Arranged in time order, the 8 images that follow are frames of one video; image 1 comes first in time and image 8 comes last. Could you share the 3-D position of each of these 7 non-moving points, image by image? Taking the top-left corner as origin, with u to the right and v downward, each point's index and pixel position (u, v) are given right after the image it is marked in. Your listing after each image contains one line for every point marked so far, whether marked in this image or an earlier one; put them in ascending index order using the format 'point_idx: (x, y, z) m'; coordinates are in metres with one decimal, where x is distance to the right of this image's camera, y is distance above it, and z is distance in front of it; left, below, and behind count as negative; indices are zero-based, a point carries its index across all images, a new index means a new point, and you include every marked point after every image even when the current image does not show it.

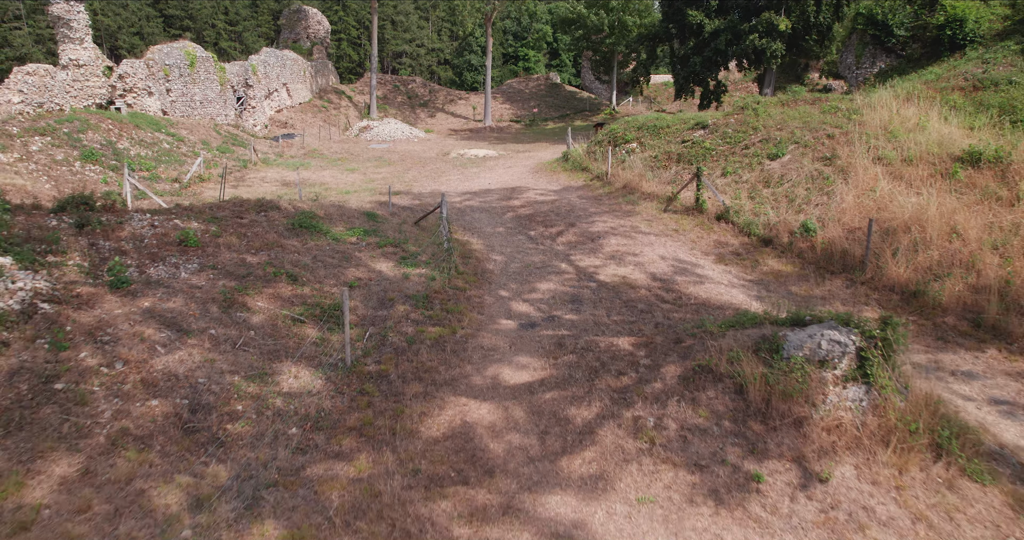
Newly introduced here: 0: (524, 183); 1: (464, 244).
0: (+0.5, +3.9, +18.3) m
1: (-1.5, +0.8, +12.4) m
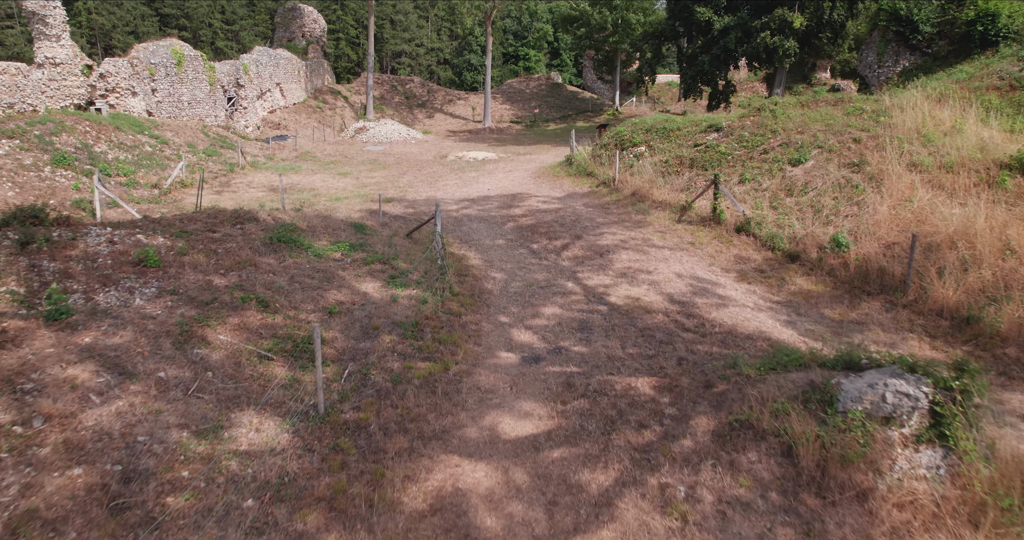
0: (+0.6, +3.4, +17.3) m
1: (-1.4, +0.3, +11.3) m
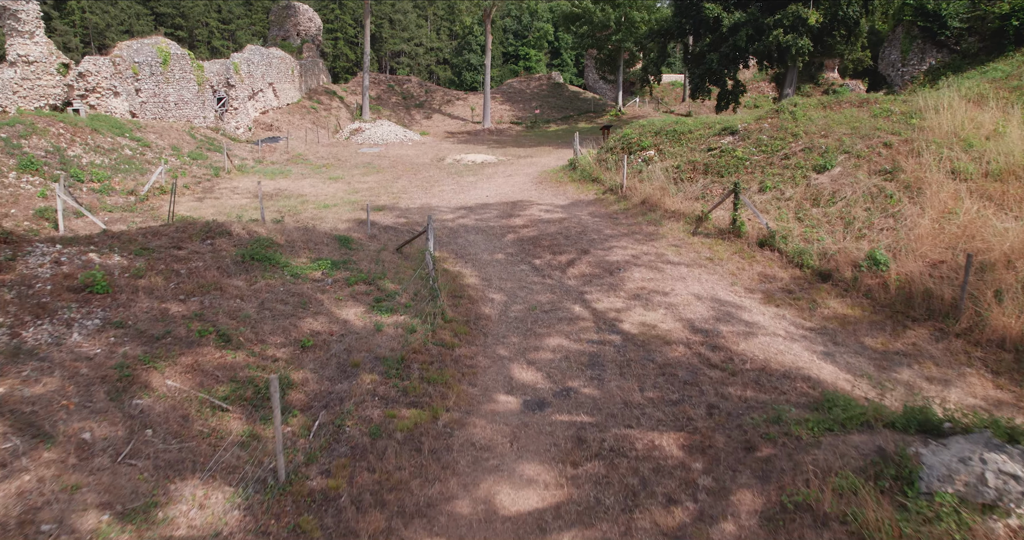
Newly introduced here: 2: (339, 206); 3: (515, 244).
0: (+0.6, +2.9, +16.2) m
1: (-1.4, -0.2, +10.2) m
2: (-6.8, +2.5, +16.2) m
3: (+0.1, +0.8, +12.1) m
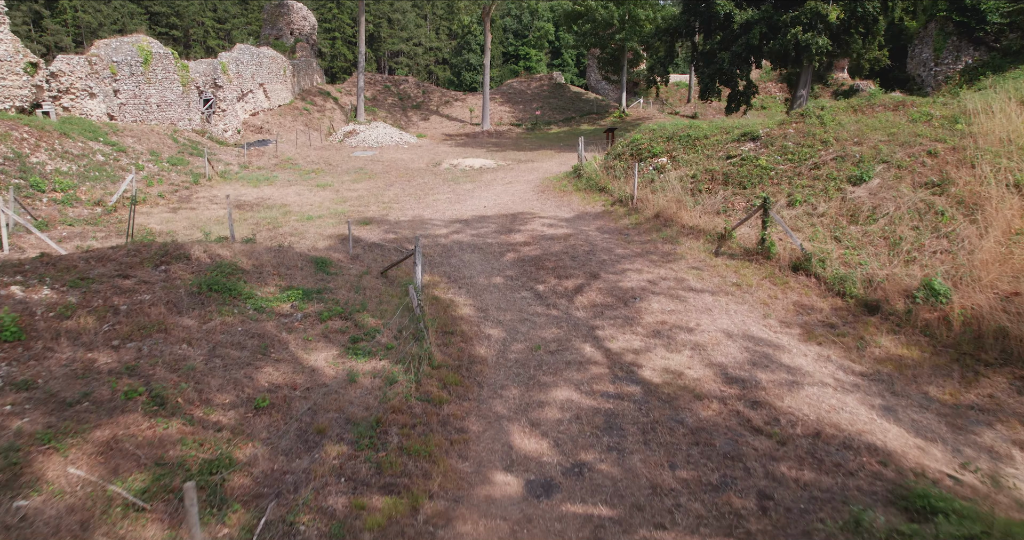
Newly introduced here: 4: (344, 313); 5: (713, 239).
0: (+0.6, +2.3, +14.8) m
1: (-1.4, -0.9, +8.9) m
2: (-6.8, +1.8, +14.9) m
3: (+0.1, +0.1, +10.8) m
4: (-3.4, -0.8, +8.3) m
5: (+5.4, +0.8, +11.1) m
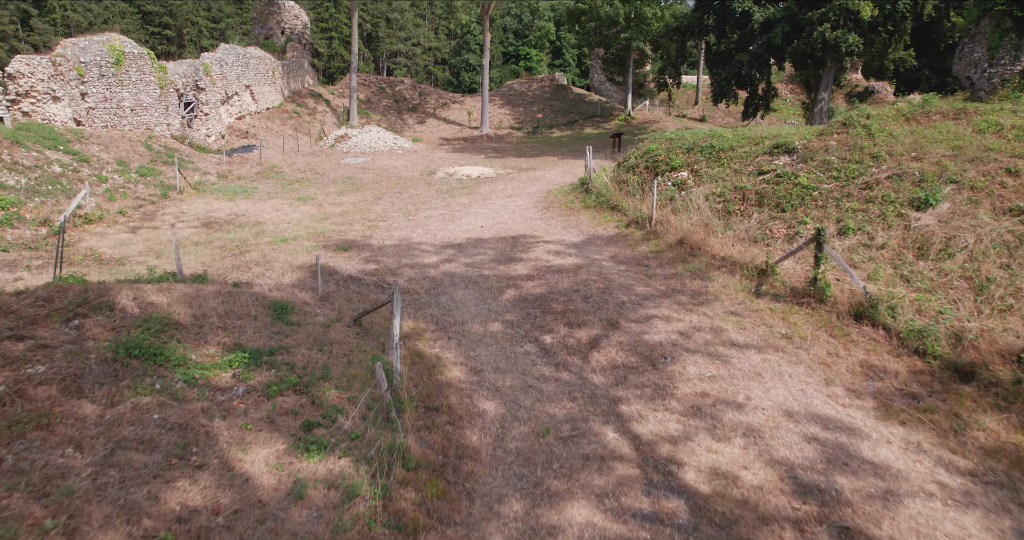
0: (+0.6, +1.4, +13.1) m
1: (-1.4, -1.8, +7.2) m
2: (-6.8, +0.9, +13.2) m
3: (+0.1, -0.8, +9.1) m
4: (-3.4, -1.8, +6.6) m
5: (+5.4, -0.1, +9.4) m
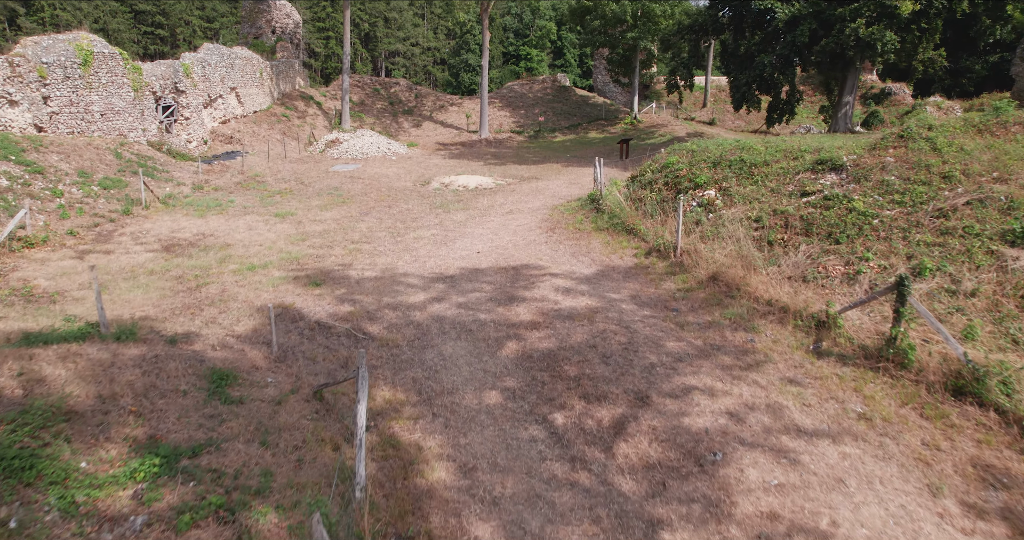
0: (+0.6, +0.4, +11.4) m
1: (-1.4, -2.7, +5.4) m
2: (-6.8, 0.0, +11.4) m
3: (+0.1, -1.7, +7.3) m
4: (-3.4, -2.7, +4.8) m
5: (+5.5, -1.0, +7.6) m
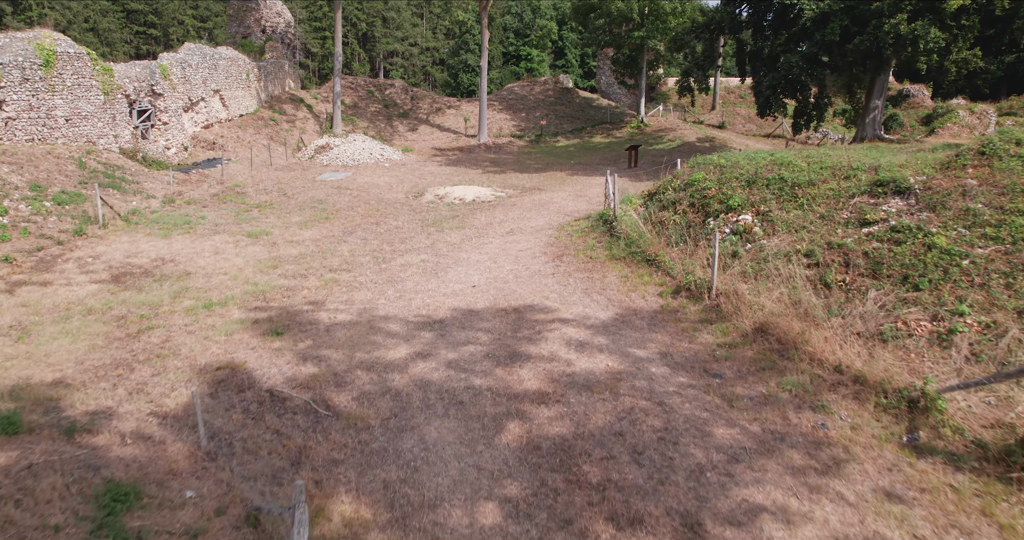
0: (+0.6, -0.5, +9.6) m
1: (-1.4, -3.6, +3.7) m
2: (-6.7, -0.9, +9.7) m
3: (+0.1, -2.7, +5.6) m
4: (-3.3, -3.6, +3.1) m
5: (+5.5, -2.0, +5.9) m
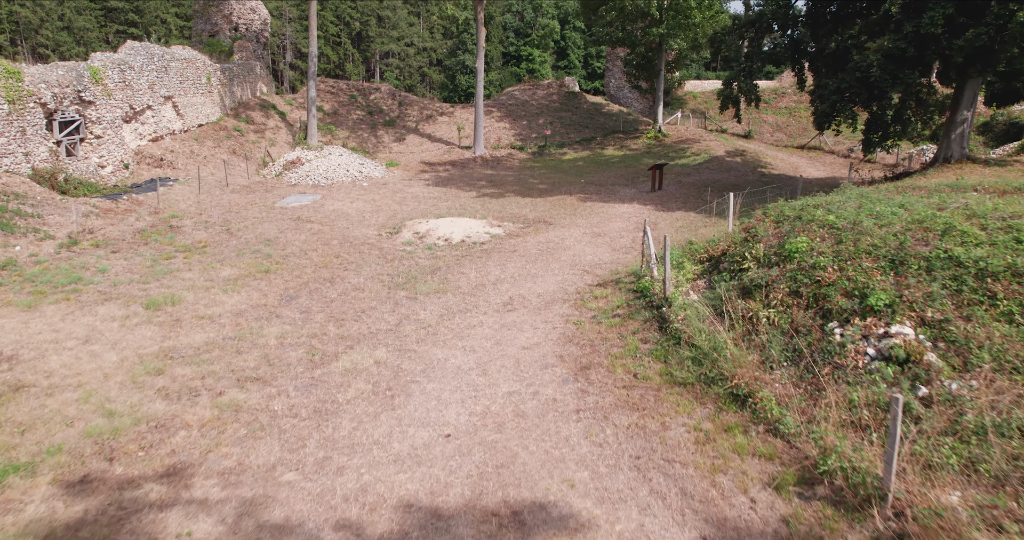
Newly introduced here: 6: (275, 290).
0: (+0.6, -2.6, +5.6) m
1: (-1.4, -5.8, -0.3) m
2: (-6.8, -3.1, +5.7) m
3: (+0.1, -4.8, +1.6) m
4: (-3.4, -5.8, -1.0) m
5: (+5.5, -4.1, +1.8) m
6: (-6.6, -0.6, +11.4) m
